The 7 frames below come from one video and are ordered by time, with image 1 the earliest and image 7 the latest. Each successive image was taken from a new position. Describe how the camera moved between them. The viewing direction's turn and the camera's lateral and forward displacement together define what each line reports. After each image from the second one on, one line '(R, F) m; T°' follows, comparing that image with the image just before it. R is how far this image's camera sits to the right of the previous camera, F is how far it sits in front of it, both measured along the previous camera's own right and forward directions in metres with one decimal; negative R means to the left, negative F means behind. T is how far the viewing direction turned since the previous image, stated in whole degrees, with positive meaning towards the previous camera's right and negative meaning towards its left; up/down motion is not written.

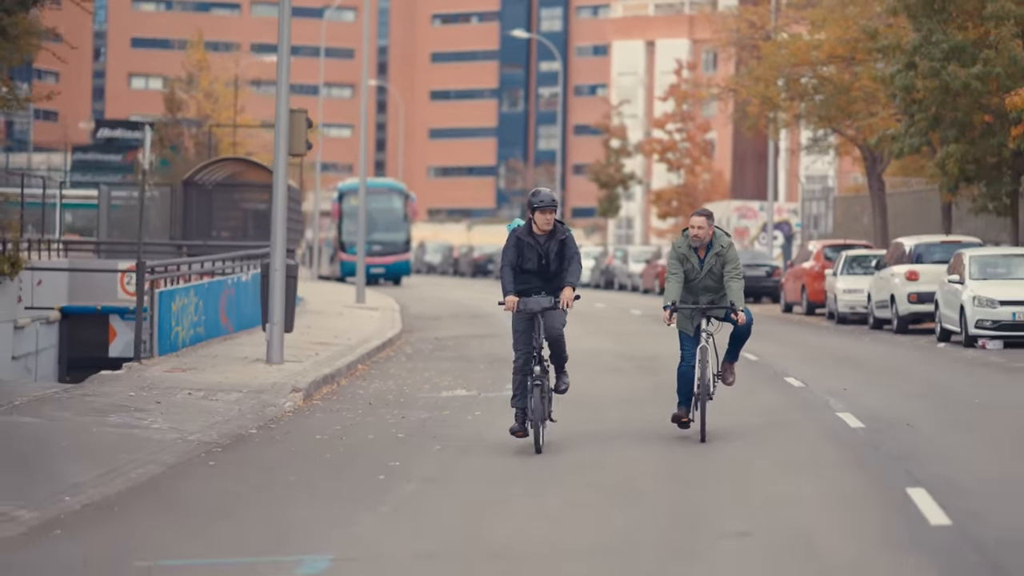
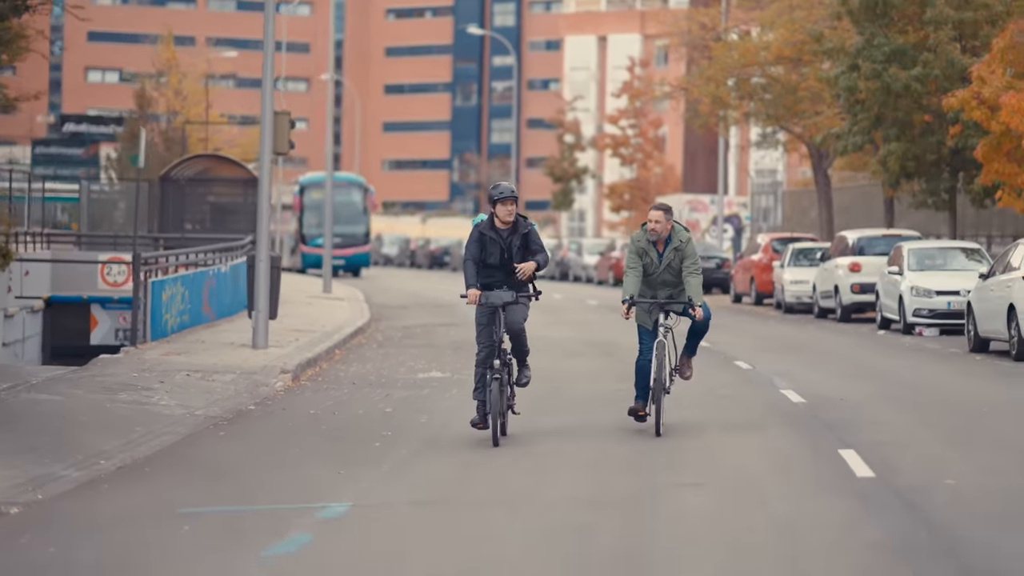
(-0.2, -1.6) m; +1°
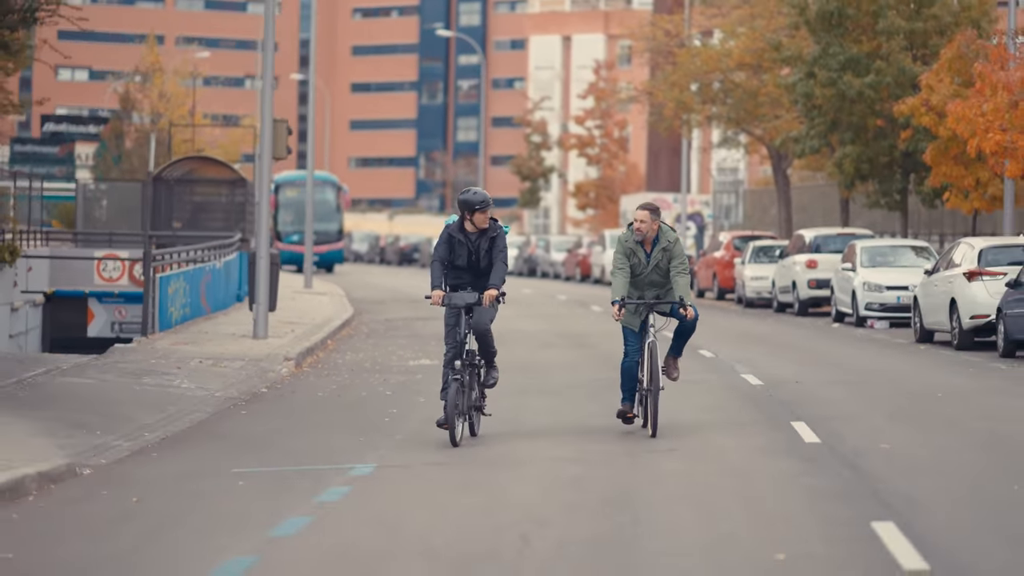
(-0.2, -1.9) m; +1°
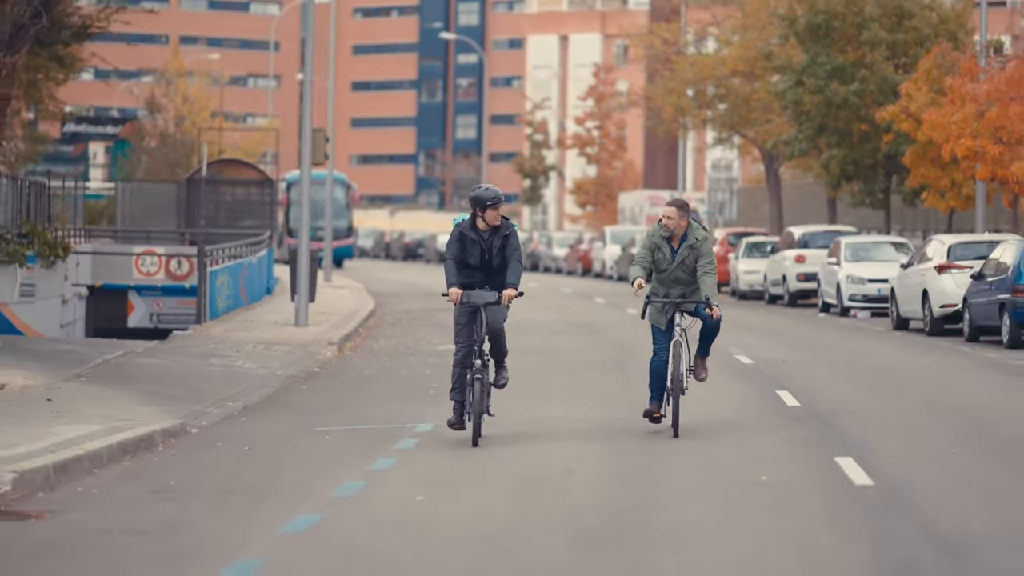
(-0.2, -2.7) m; 0°
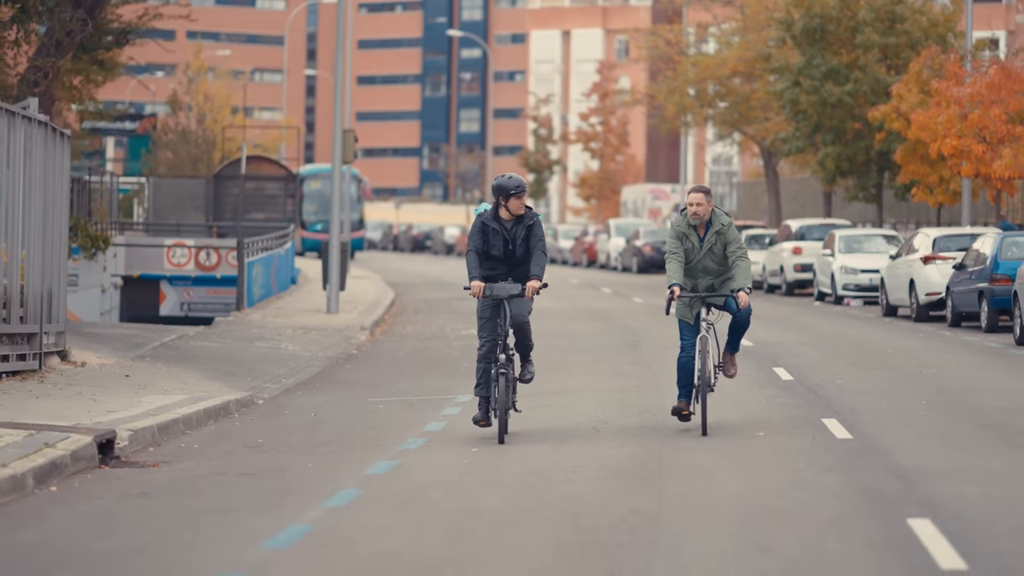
(-0.2, -2.1) m; 0°
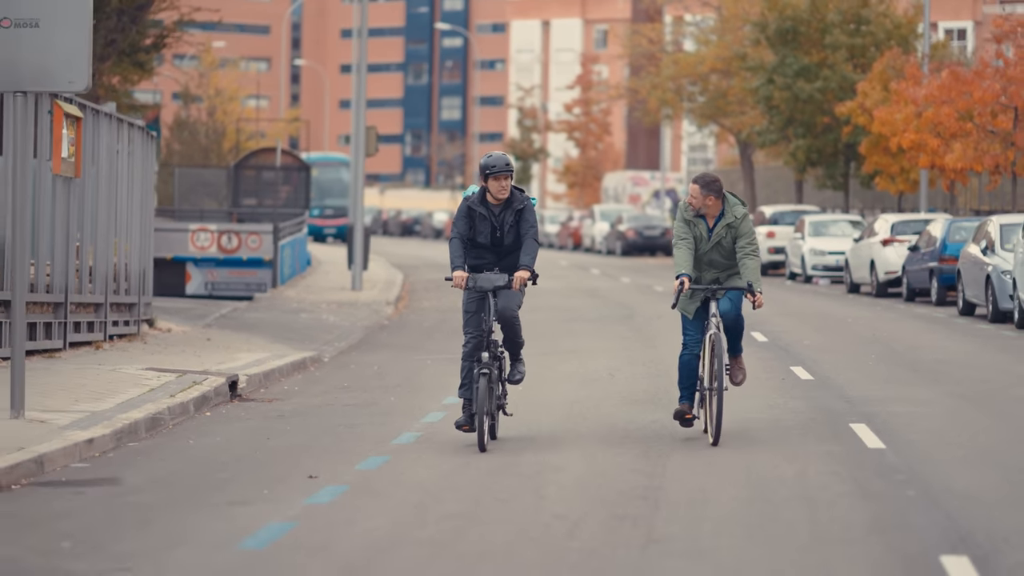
(-0.4, -3.6) m; +1°
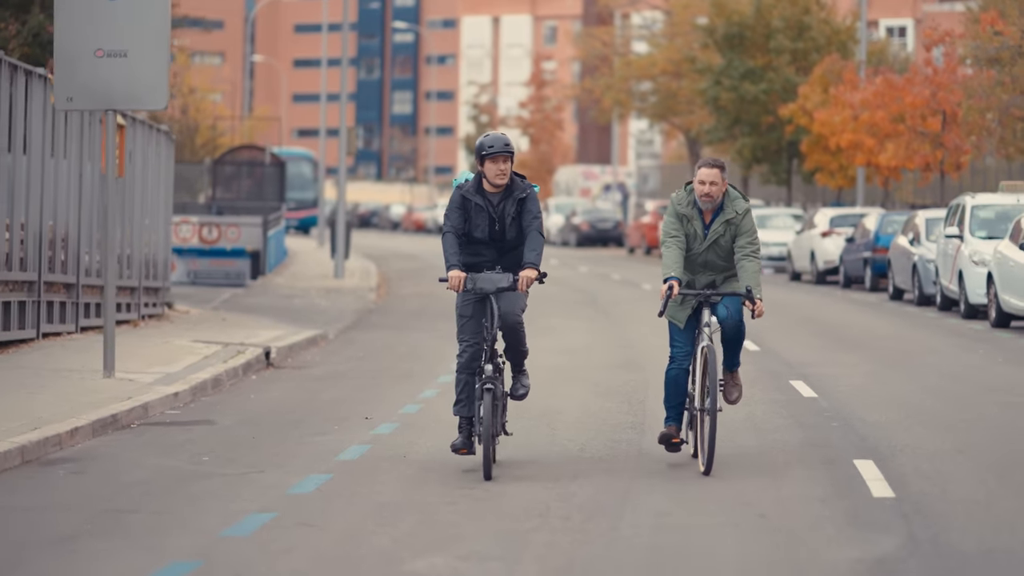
(-0.3, -2.9) m; +1°
